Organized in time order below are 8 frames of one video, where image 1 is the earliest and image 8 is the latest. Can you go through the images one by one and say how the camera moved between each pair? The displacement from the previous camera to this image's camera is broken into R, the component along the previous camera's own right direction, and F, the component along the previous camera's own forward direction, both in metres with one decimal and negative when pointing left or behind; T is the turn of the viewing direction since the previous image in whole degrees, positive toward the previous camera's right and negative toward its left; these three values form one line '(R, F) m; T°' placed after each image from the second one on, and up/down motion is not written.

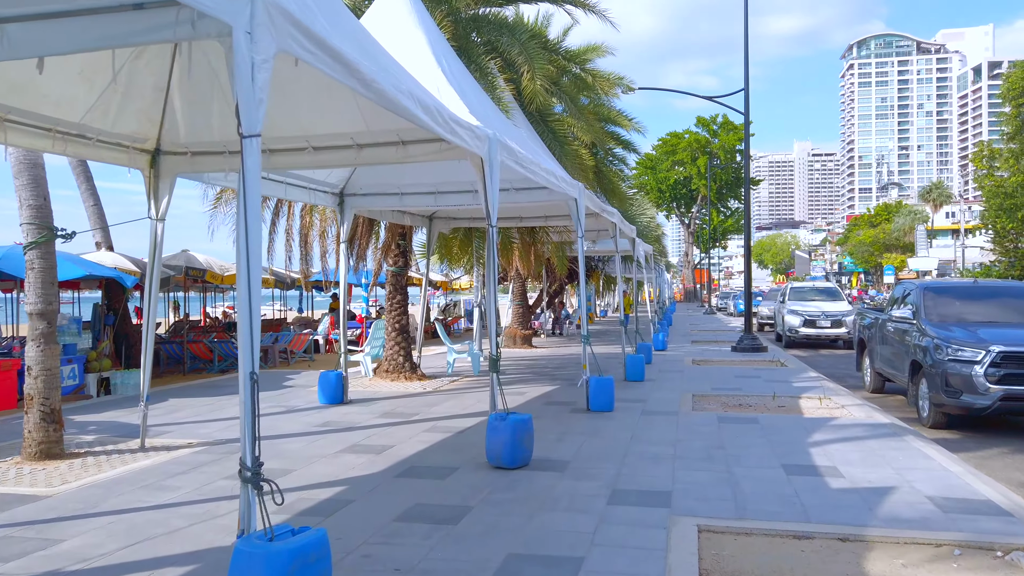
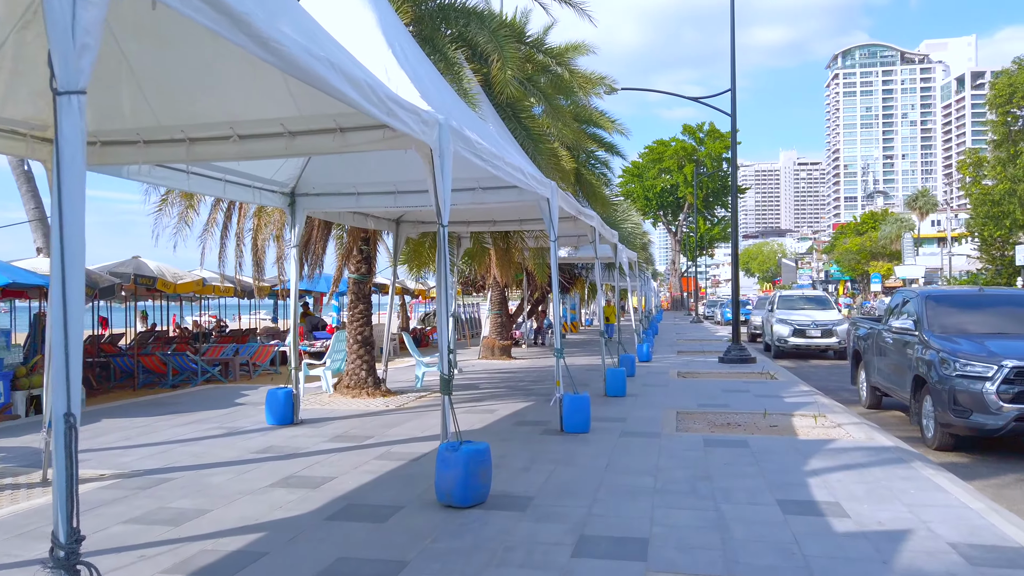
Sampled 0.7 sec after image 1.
(+0.3, +1.0) m; +1°
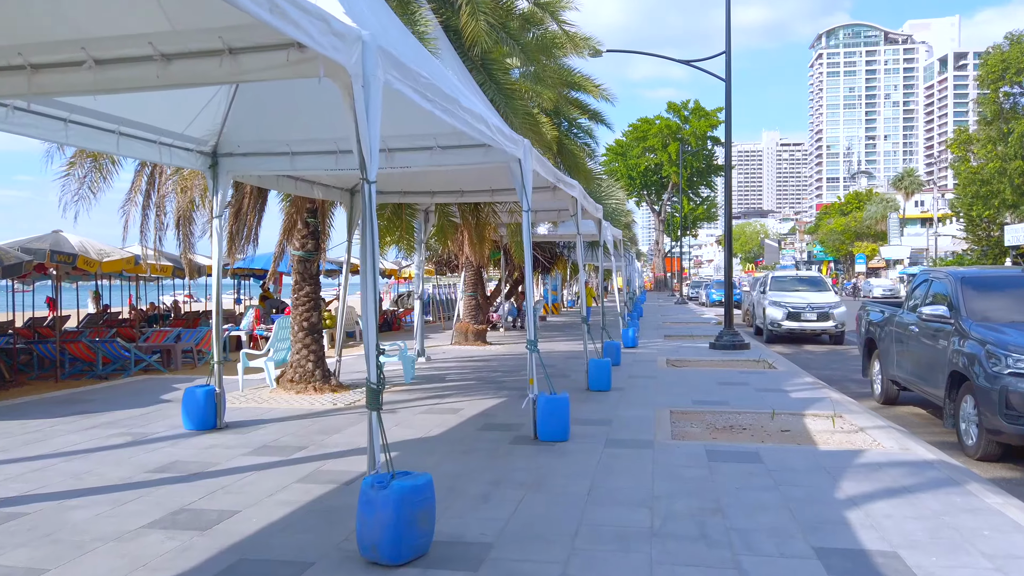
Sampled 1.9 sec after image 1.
(+0.2, +1.6) m; +1°
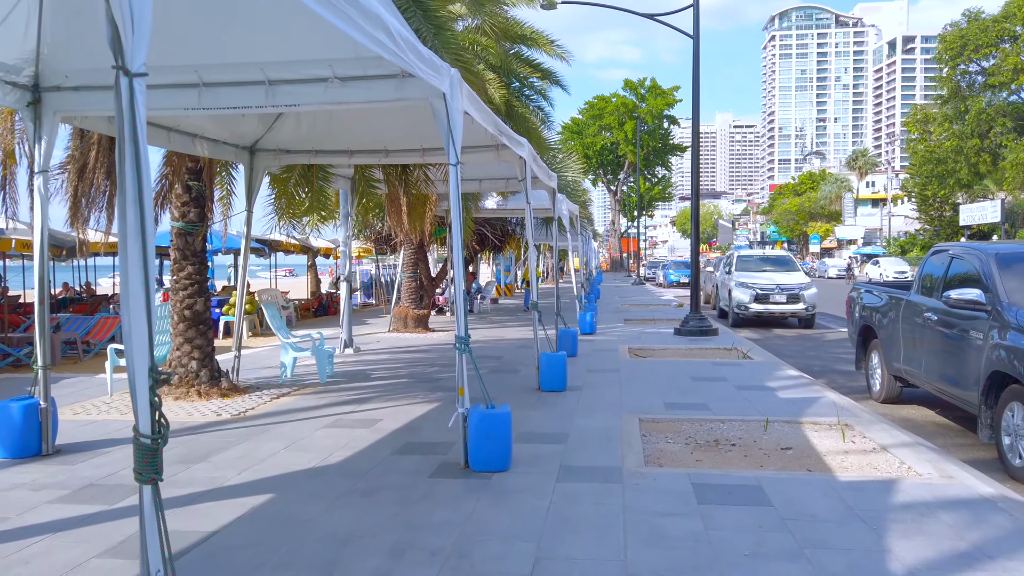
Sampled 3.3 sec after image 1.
(+0.3, +2.0) m; +3°
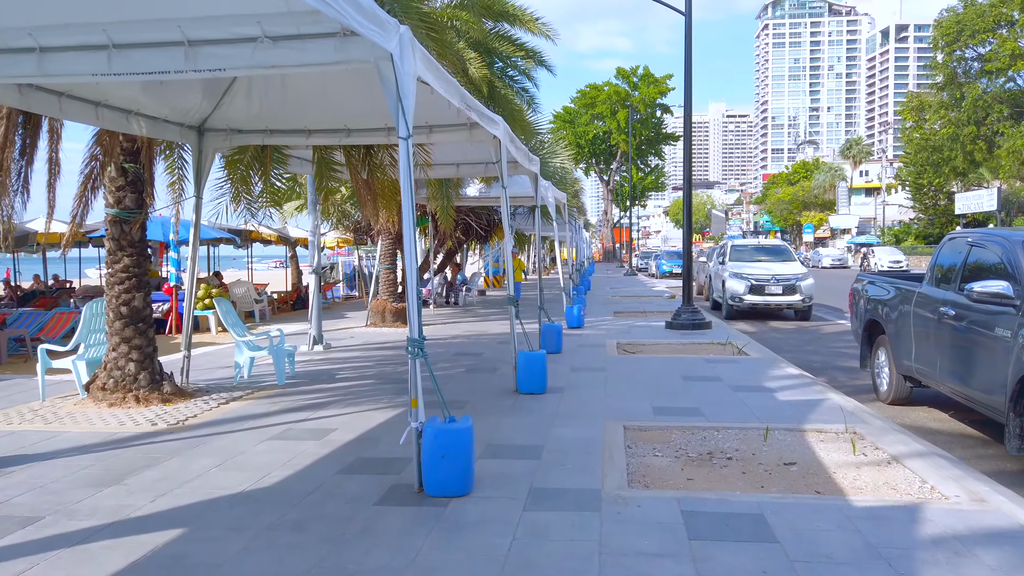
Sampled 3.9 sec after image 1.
(+0.2, +0.8) m; 0°
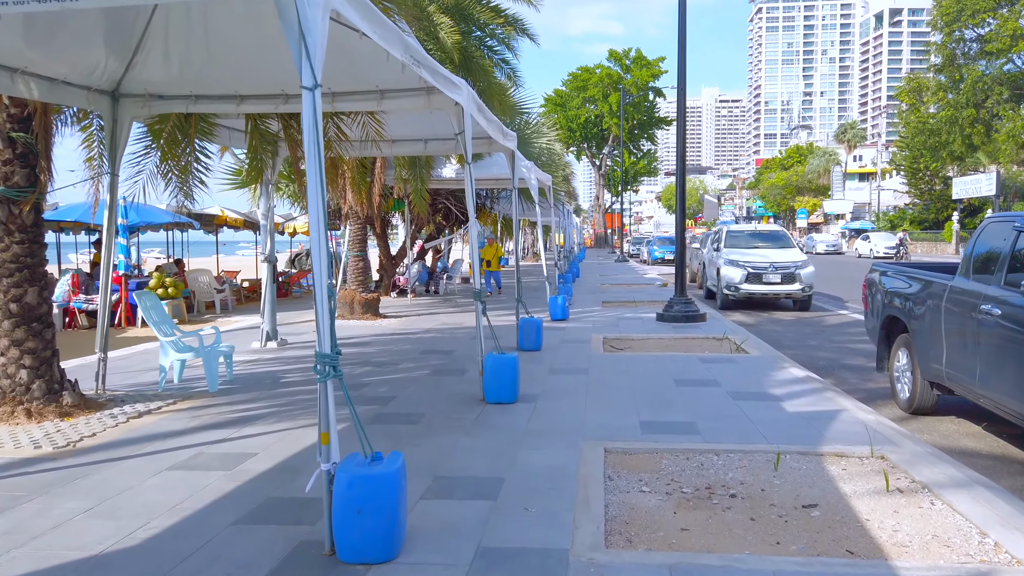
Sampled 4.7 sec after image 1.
(+0.3, +1.2) m; +1°
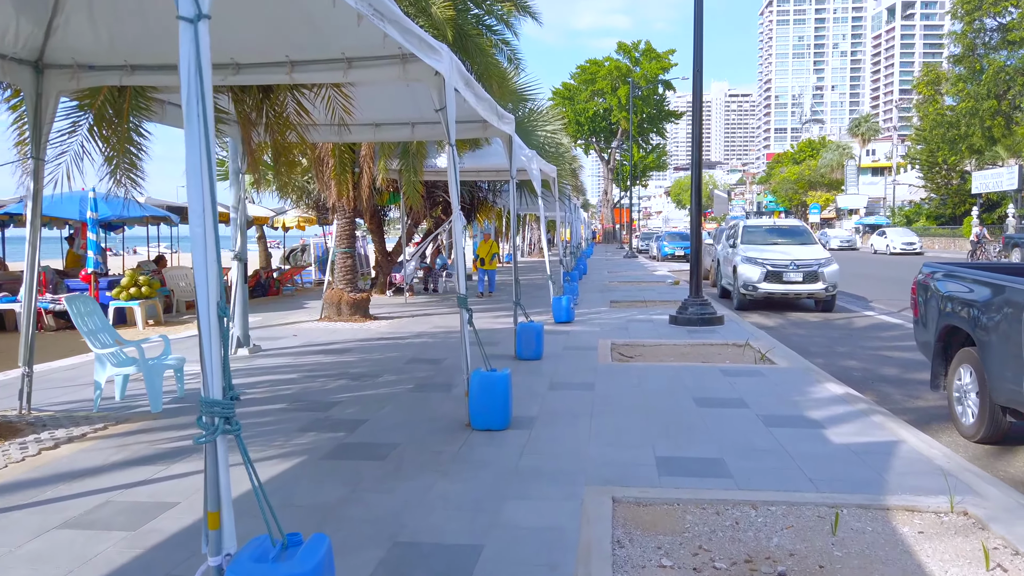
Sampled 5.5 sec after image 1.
(+0.1, +1.2) m; -1°
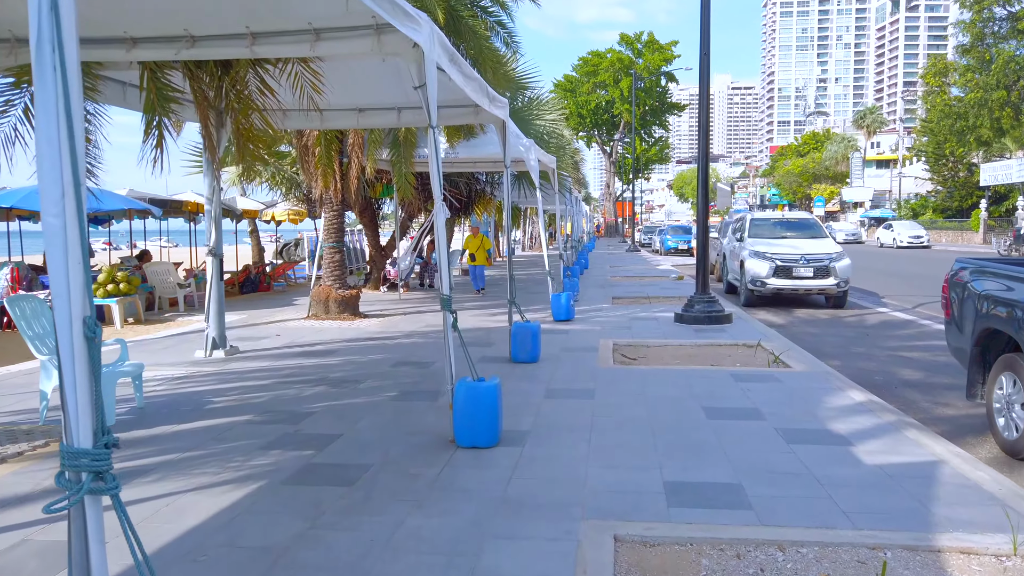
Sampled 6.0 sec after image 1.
(+0.1, +0.7) m; 0°
